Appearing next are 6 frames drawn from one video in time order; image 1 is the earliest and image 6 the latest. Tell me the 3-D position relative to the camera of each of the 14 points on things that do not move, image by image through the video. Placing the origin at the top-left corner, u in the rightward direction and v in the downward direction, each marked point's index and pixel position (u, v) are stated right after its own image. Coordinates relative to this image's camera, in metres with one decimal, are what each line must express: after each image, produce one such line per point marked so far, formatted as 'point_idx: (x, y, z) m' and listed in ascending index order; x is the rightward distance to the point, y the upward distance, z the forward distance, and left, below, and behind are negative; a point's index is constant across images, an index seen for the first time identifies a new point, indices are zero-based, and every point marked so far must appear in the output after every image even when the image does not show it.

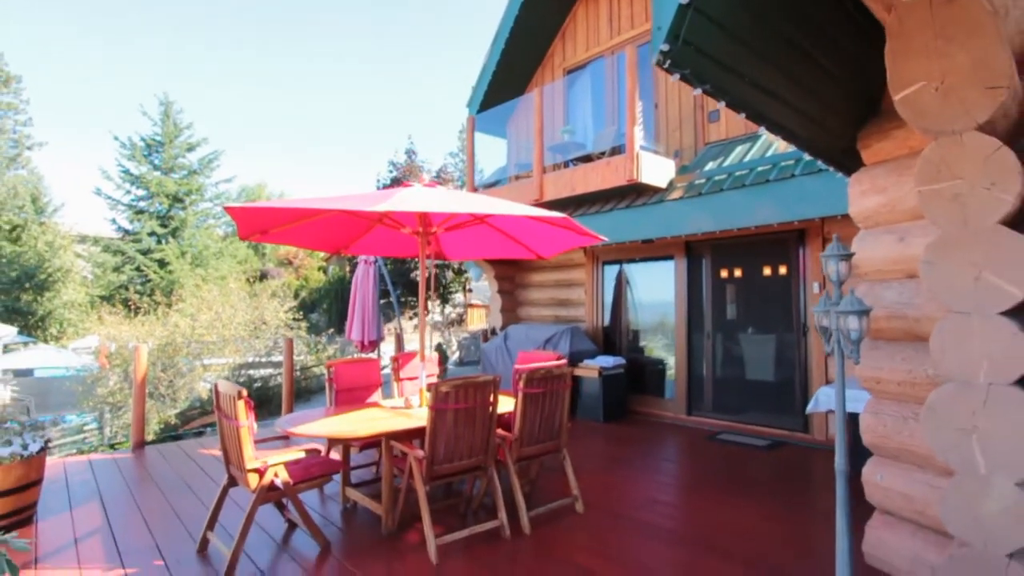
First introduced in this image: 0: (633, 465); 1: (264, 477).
0: (+1.2, -1.6, +4.8) m
1: (-1.4, -1.1, +3.0) m
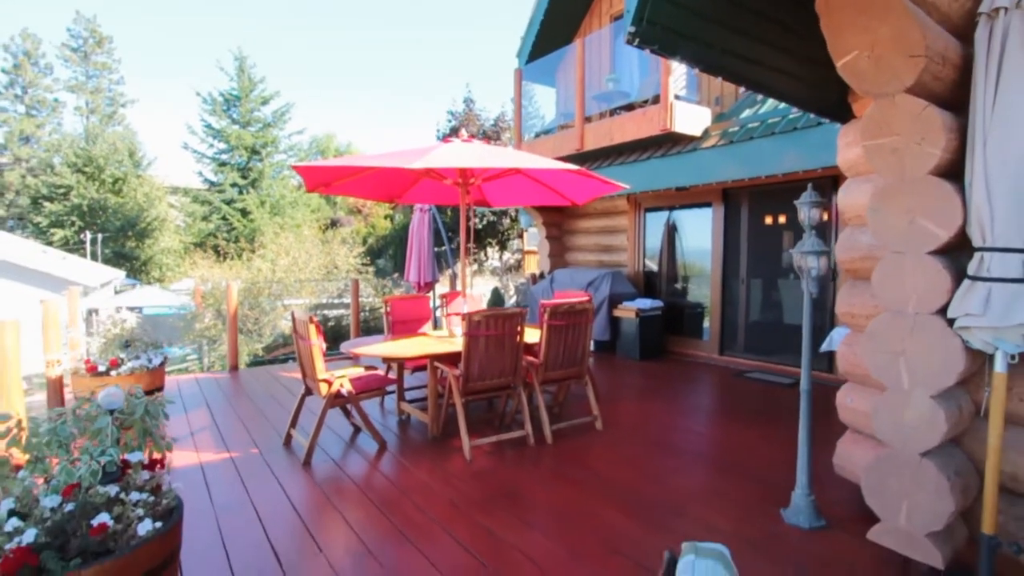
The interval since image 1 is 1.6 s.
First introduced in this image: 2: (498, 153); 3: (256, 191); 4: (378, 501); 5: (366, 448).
0: (+1.6, -1.1, +5.3) m
1: (-1.2, -0.7, +3.7) m
2: (-0.1, +1.1, +4.2) m
3: (-9.2, +3.5, +19.0) m
4: (-0.8, -1.2, +3.1) m
5: (-1.1, -1.2, +3.8) m
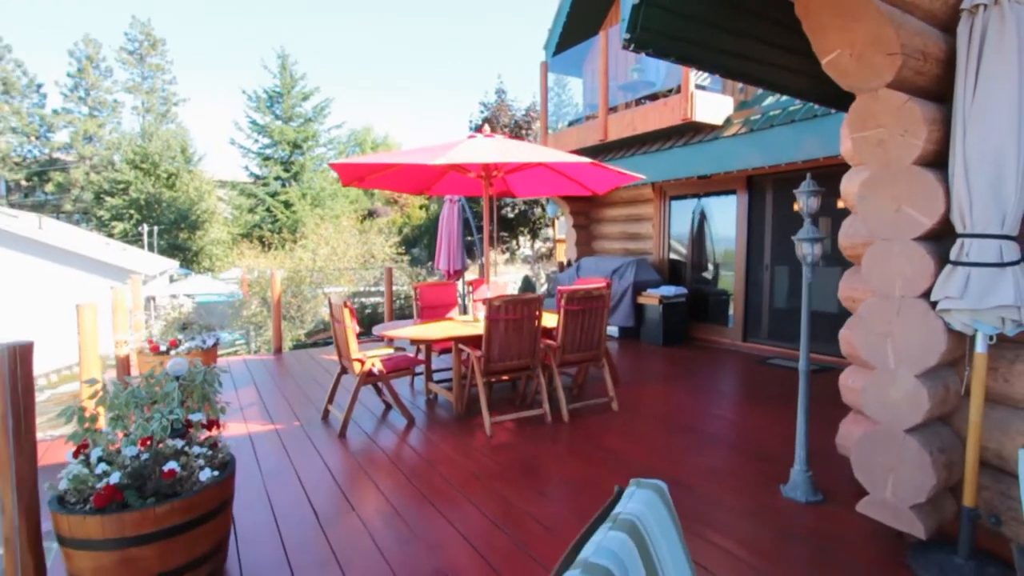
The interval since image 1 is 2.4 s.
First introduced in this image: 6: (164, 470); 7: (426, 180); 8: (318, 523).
0: (+1.8, -1.0, +5.4) m
1: (-1.1, -0.6, +4.0) m
2: (+0.1, +1.2, +4.4) m
3: (-8.0, +3.9, +19.7) m
4: (-0.7, -1.2, +3.4) m
5: (-0.9, -1.1, +4.1) m
6: (-1.3, -0.7, +2.0) m
7: (-0.8, +1.0, +4.9) m
8: (-1.0, -1.2, +2.7) m
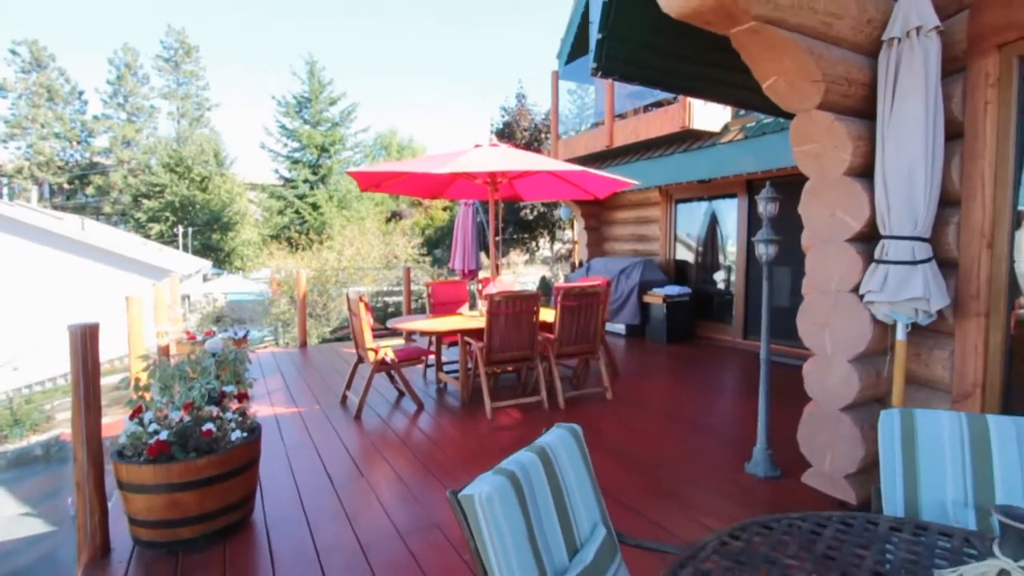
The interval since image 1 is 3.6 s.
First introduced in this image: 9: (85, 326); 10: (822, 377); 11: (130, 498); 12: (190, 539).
0: (+1.9, -1.0, +5.7) m
1: (-1.1, -0.6, +4.4) m
2: (+0.1, +1.2, +4.7) m
3: (-7.3, +3.9, +20.5) m
4: (-0.7, -1.1, +3.8) m
5: (-0.9, -1.0, +4.5) m
6: (-1.4, -0.6, +2.4) m
7: (-0.7, +1.0, +5.3) m
8: (-1.1, -1.2, +3.1) m
9: (-1.8, -0.2, +2.3) m
10: (+1.5, -0.4, +2.5) m
11: (-1.7, -0.9, +2.3) m
12: (-1.4, -1.1, +2.4) m
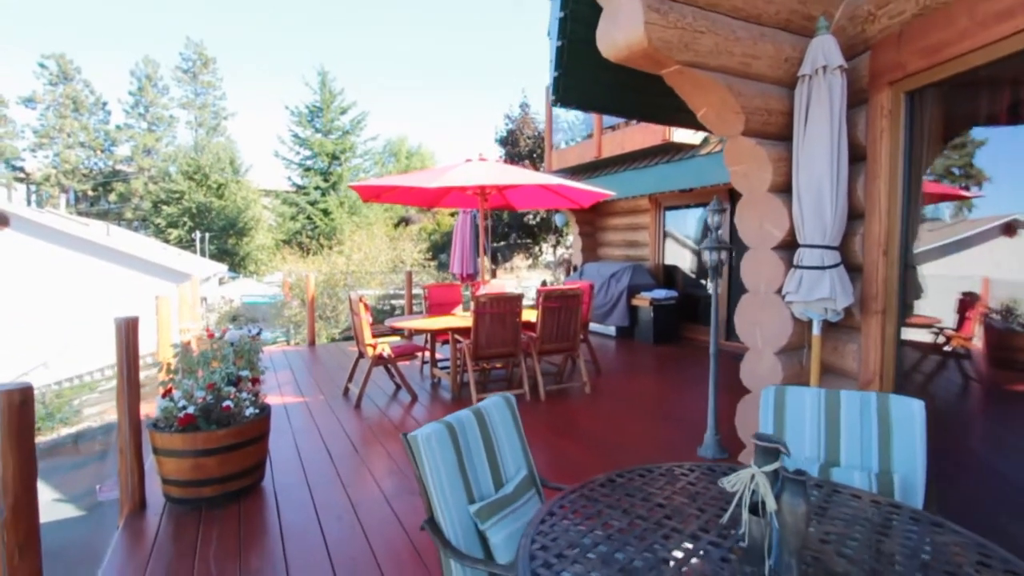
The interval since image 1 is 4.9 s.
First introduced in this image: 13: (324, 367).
0: (+1.8, -1.0, +6.0) m
1: (-1.2, -0.6, +4.8) m
2: (0.0, +1.2, +5.1) m
3: (-7.1, +3.8, +21.0) m
4: (-0.8, -1.1, +4.2) m
5: (-1.0, -1.1, +4.9) m
6: (-1.6, -0.6, +2.8) m
7: (-0.8, +1.0, +5.7) m
8: (-1.2, -1.2, +3.5) m
9: (-2.0, -0.2, +2.7) m
10: (+1.3, -0.4, +2.9) m
11: (-1.8, -0.9, +2.7) m
12: (-1.6, -1.1, +2.8) m
13: (-2.2, -1.0, +6.2) m
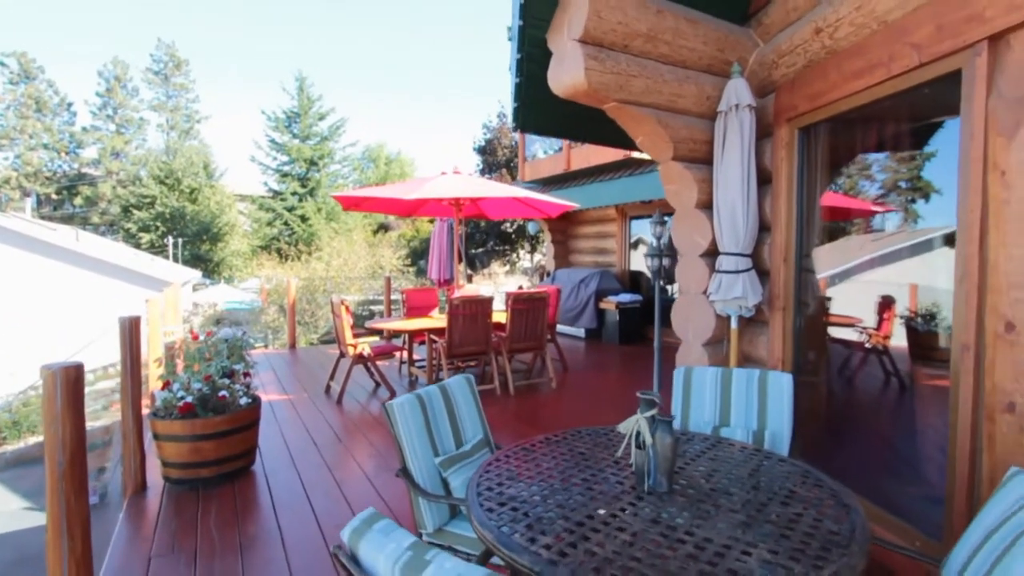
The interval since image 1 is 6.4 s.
0: (+1.4, -1.0, +6.5) m
1: (-1.5, -0.6, +5.2) m
2: (-0.3, +1.1, +5.6) m
3: (-8.0, +3.5, +21.2) m
4: (-1.1, -1.2, +4.5) m
5: (-1.3, -1.1, +5.3) m
6: (-1.8, -0.7, +3.2) m
7: (-1.2, +1.0, +6.1) m
8: (-1.5, -1.2, +3.9) m
9: (-2.2, -0.2, +3.1) m
10: (+1.1, -0.4, +3.4) m
11: (-2.0, -0.9, +3.1) m
12: (-1.8, -1.1, +3.1) m
13: (-2.6, -1.0, +6.6) m
